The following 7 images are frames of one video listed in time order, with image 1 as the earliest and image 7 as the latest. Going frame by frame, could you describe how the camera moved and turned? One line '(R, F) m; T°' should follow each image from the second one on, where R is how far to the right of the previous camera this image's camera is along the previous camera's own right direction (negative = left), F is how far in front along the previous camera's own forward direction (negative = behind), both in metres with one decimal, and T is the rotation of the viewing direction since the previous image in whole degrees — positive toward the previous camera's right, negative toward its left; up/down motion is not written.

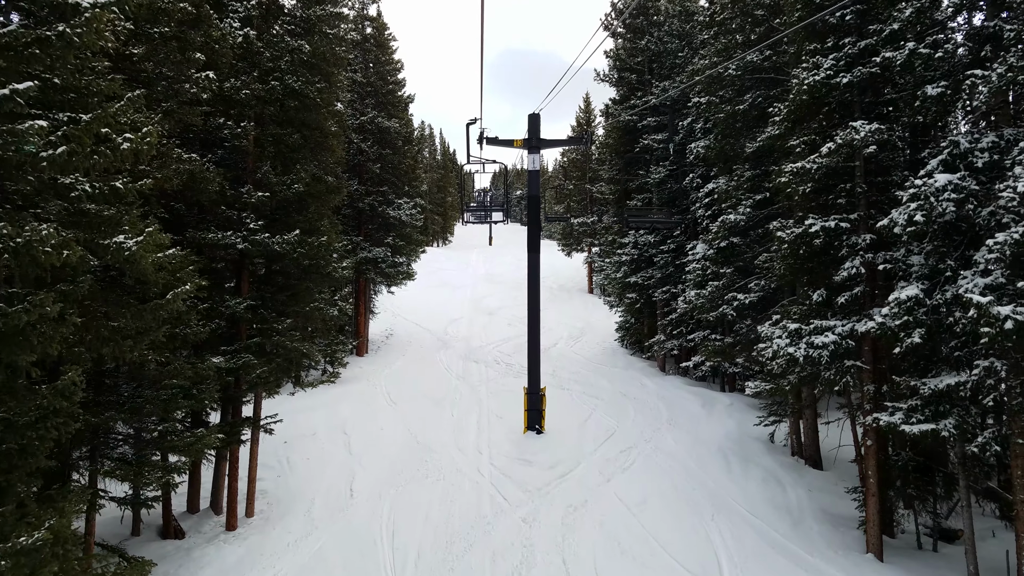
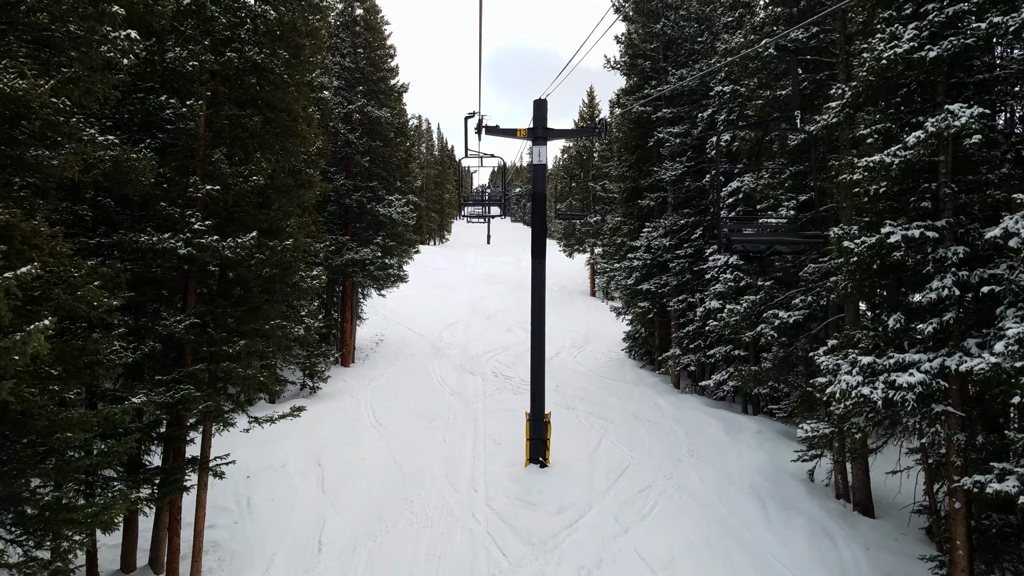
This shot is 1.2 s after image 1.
(-0.1, +1.5) m; 0°
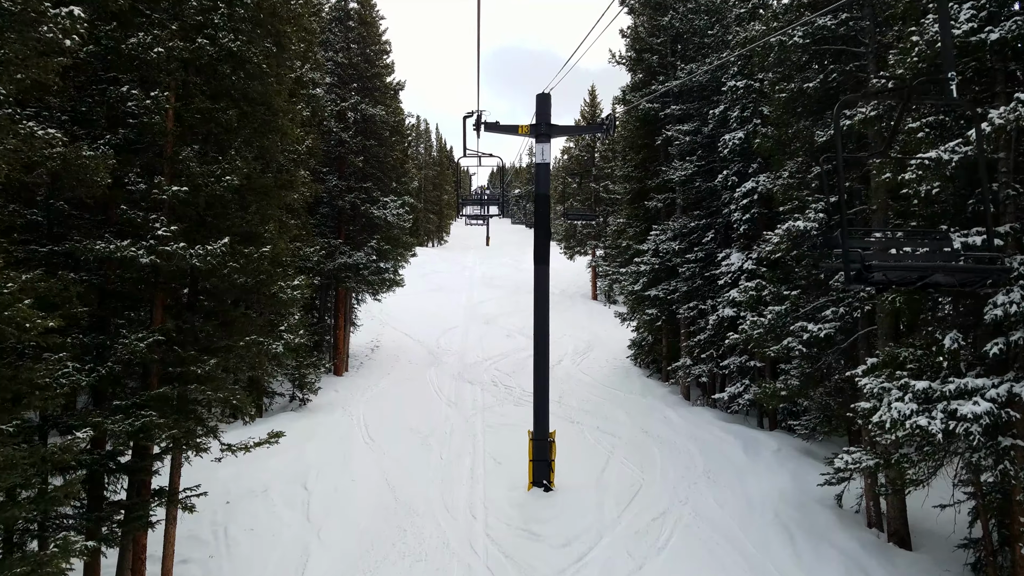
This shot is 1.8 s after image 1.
(0.0, +0.8) m; 0°
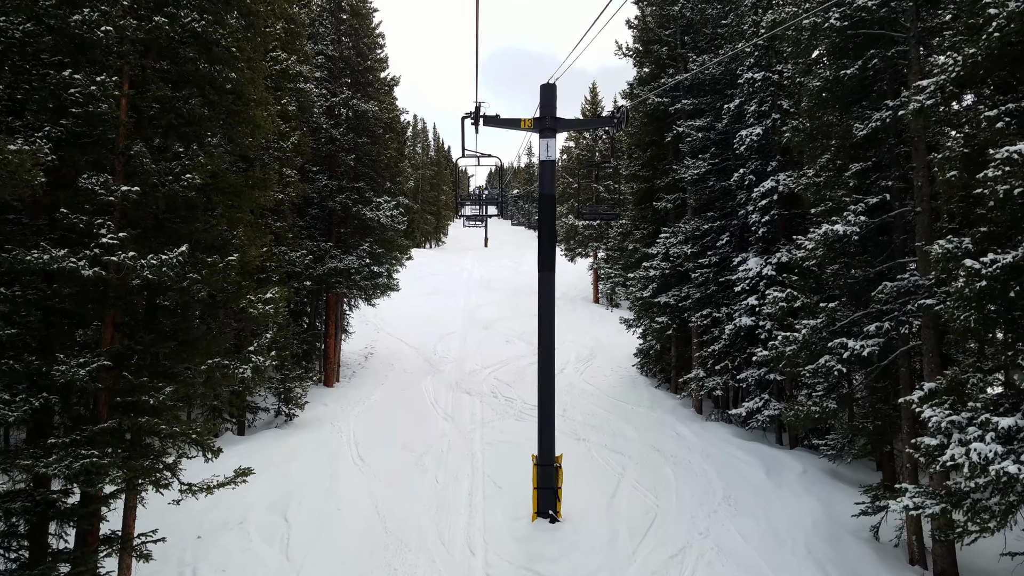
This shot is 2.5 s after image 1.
(0.0, +0.9) m; 0°
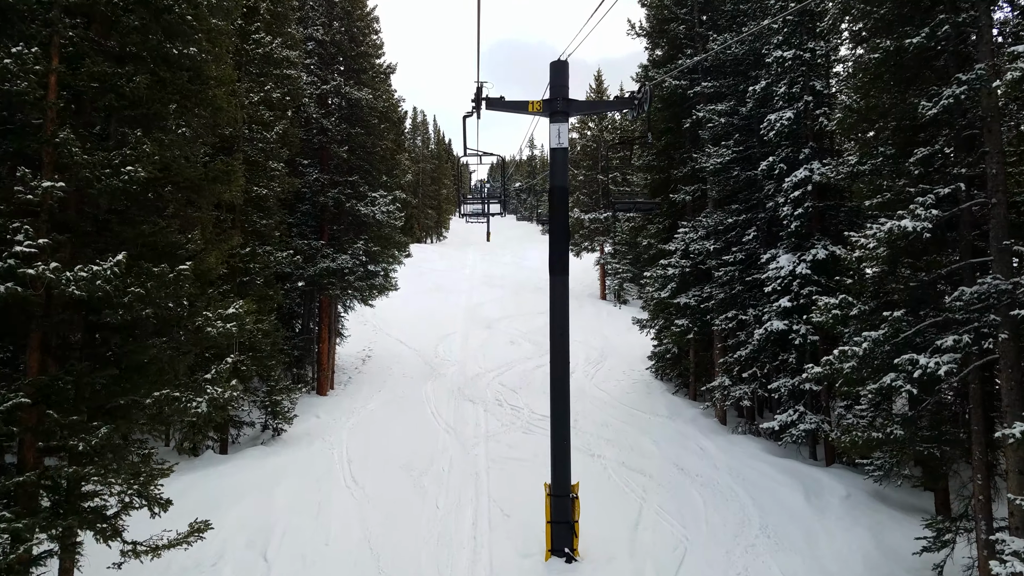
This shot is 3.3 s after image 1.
(-0.1, +1.1) m; 0°
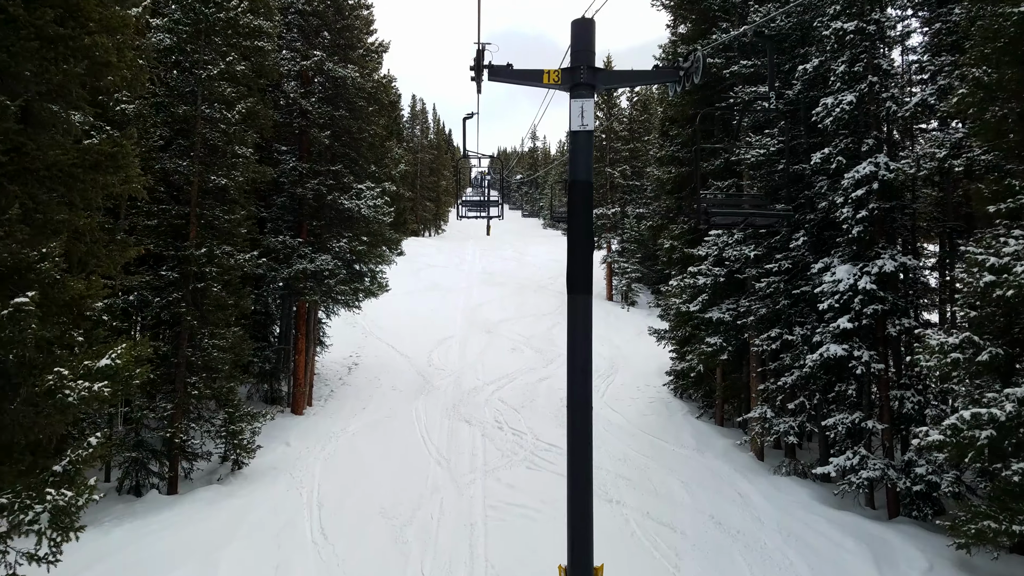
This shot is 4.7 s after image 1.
(-0.1, +1.7) m; 0°
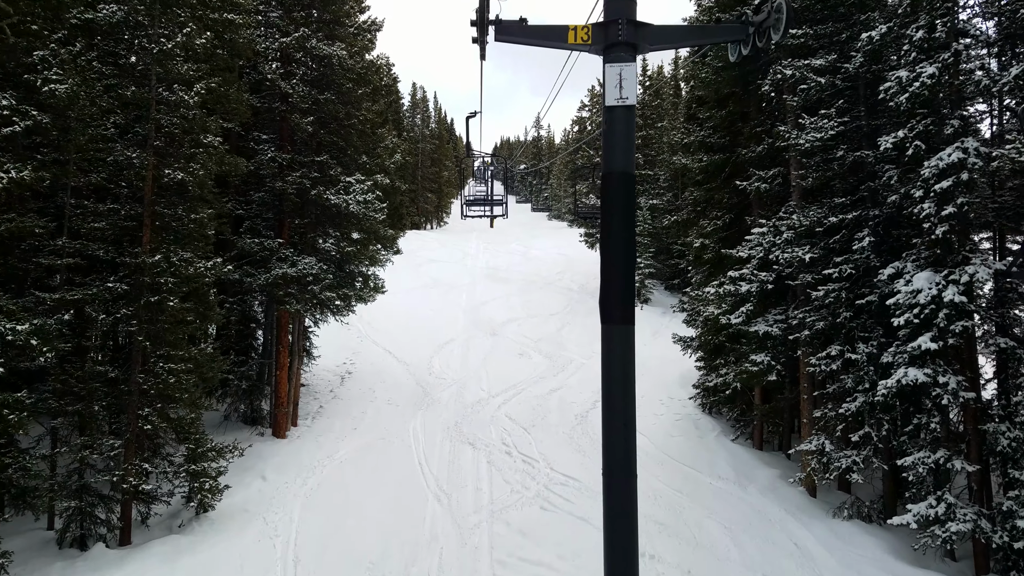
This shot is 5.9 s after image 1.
(-0.1, +1.5) m; 0°
